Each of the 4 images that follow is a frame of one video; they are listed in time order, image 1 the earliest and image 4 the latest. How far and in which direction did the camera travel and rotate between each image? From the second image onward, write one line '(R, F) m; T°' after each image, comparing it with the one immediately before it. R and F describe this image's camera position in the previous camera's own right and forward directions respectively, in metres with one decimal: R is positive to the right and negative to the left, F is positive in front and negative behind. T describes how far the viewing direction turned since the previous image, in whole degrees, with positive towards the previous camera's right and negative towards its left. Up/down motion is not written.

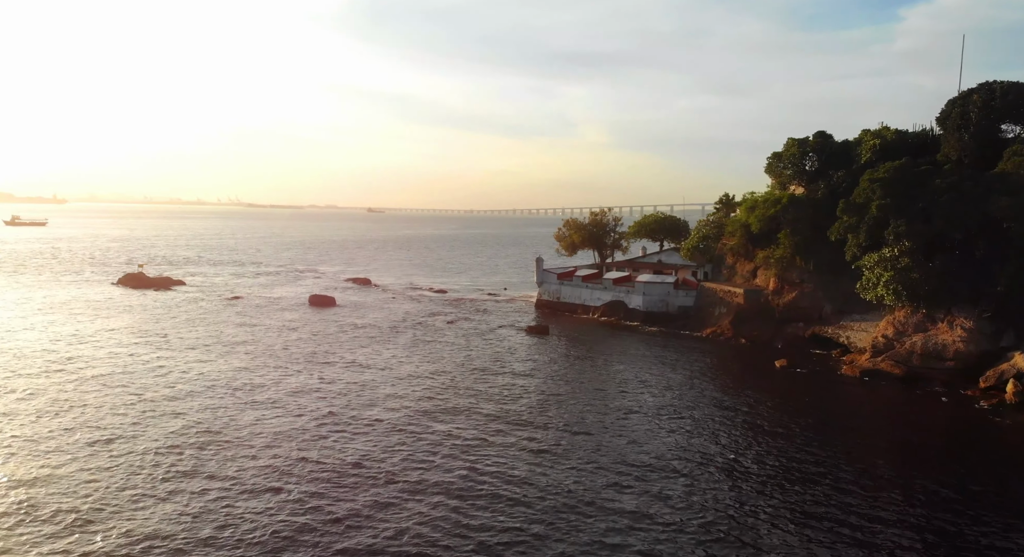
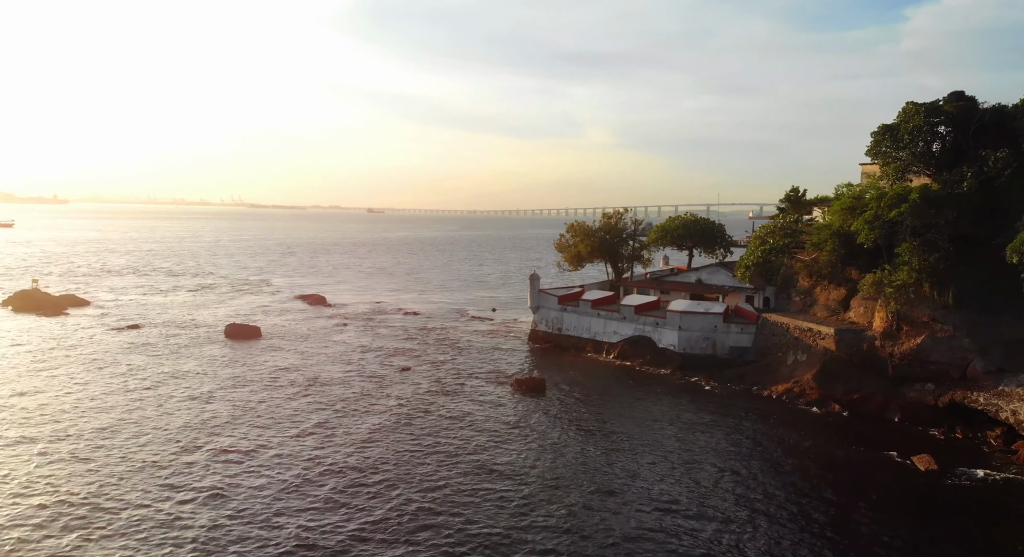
(+1.2, +17.4) m; 0°
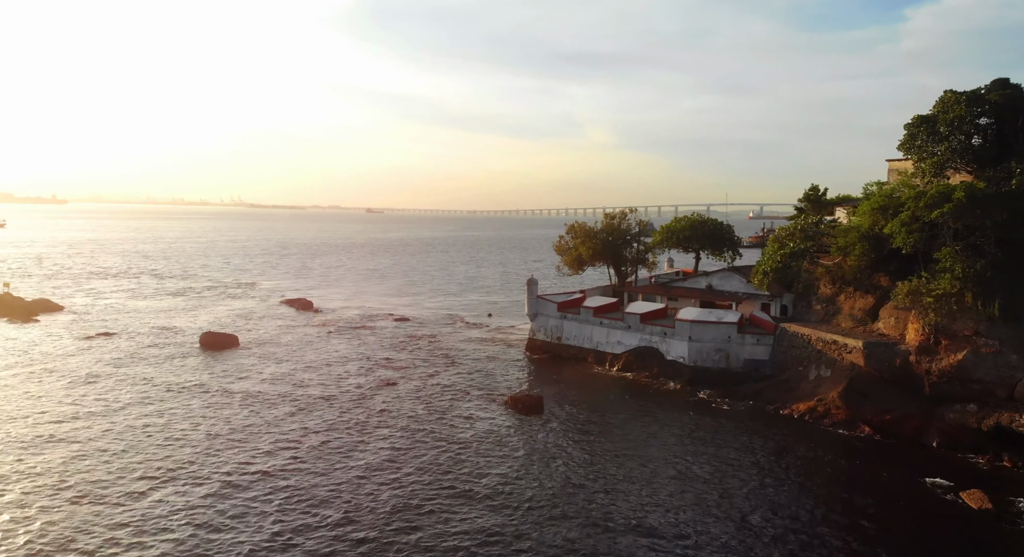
(+0.3, +3.5) m; 0°
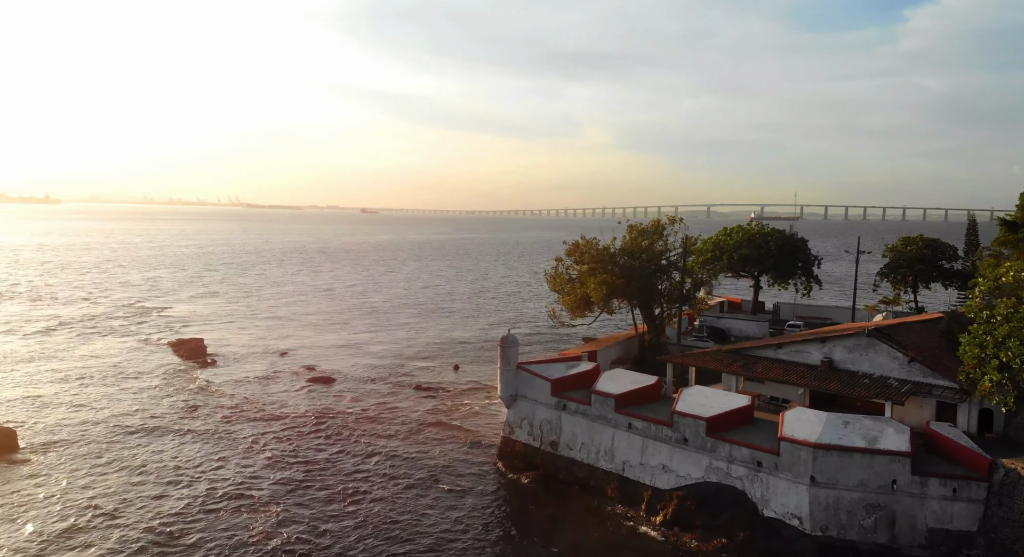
(+1.4, +19.2) m; 0°
